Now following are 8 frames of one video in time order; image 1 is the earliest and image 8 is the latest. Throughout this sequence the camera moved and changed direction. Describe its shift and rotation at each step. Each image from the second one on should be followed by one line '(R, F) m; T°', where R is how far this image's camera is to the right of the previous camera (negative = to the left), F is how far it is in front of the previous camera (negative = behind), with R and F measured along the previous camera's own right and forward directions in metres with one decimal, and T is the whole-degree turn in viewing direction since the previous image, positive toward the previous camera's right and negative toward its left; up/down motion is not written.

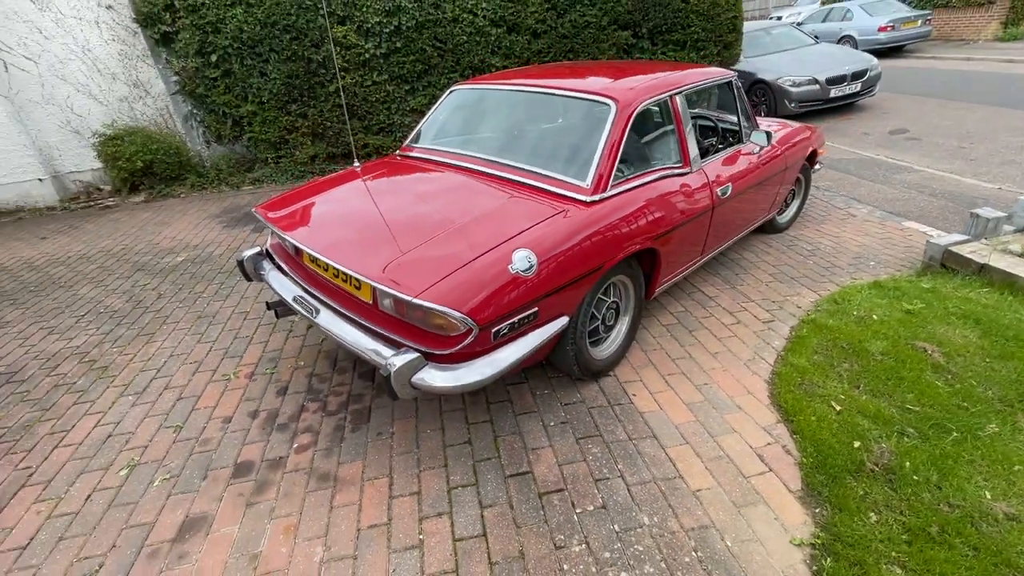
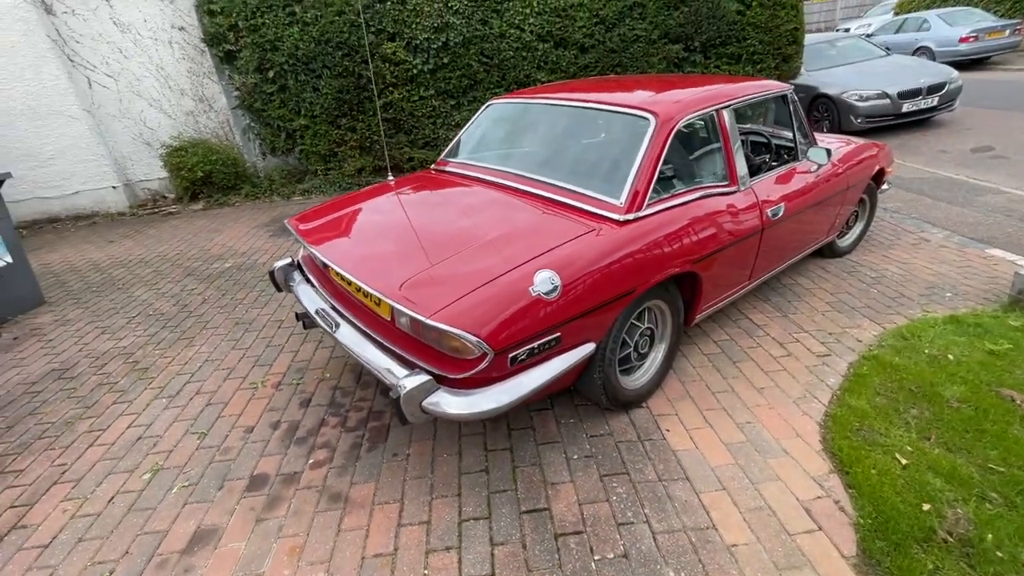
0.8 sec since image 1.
(+0.1, +0.1) m; -5°
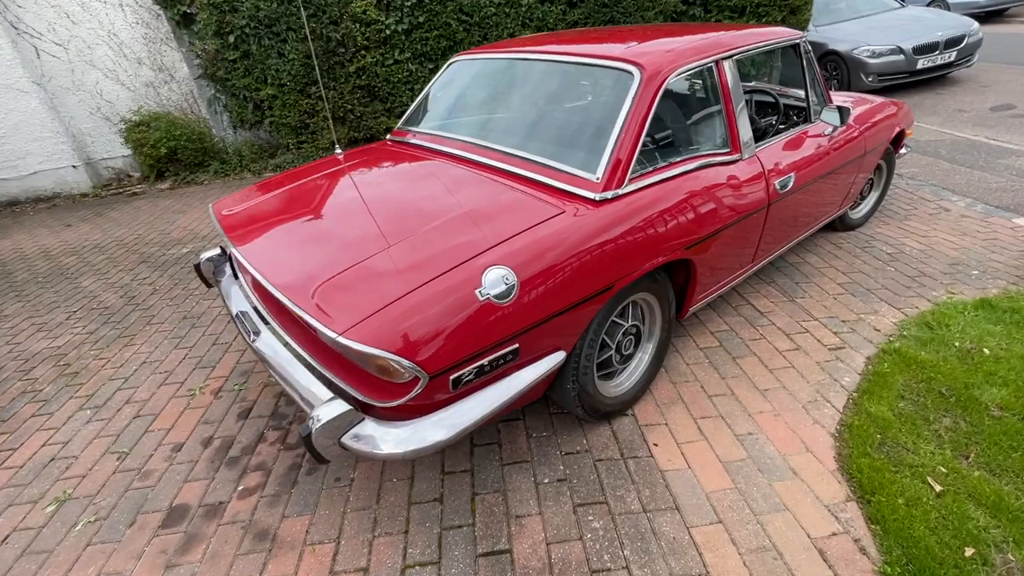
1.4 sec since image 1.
(+0.2, +0.5) m; 0°
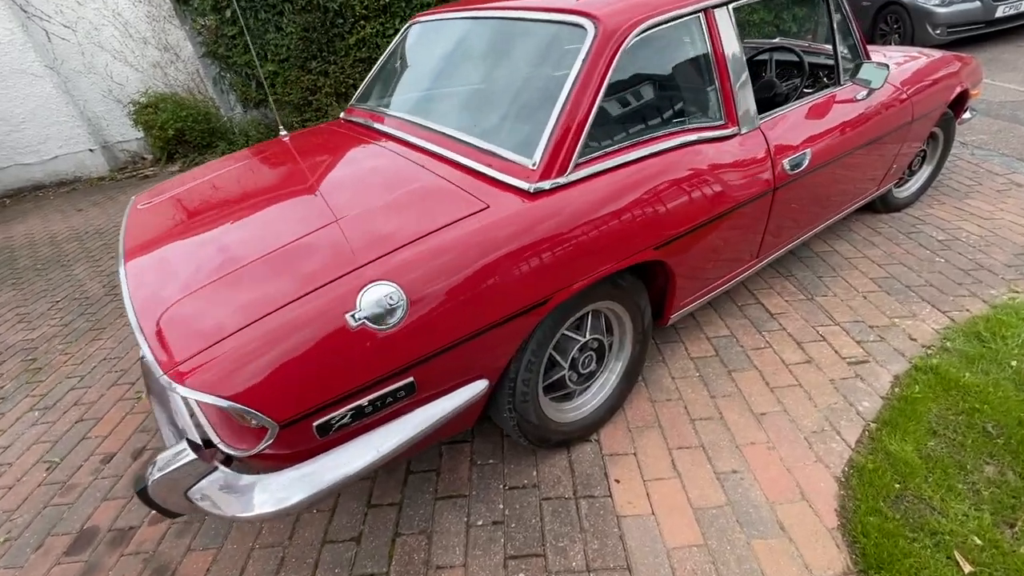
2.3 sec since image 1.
(+0.5, +0.4) m; -5°
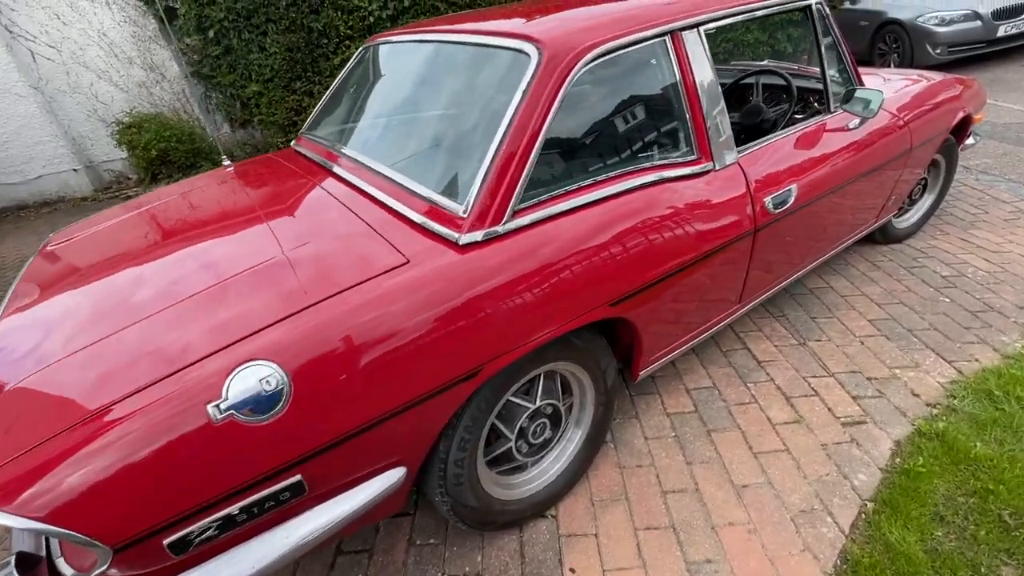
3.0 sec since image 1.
(+0.2, +0.3) m; 0°
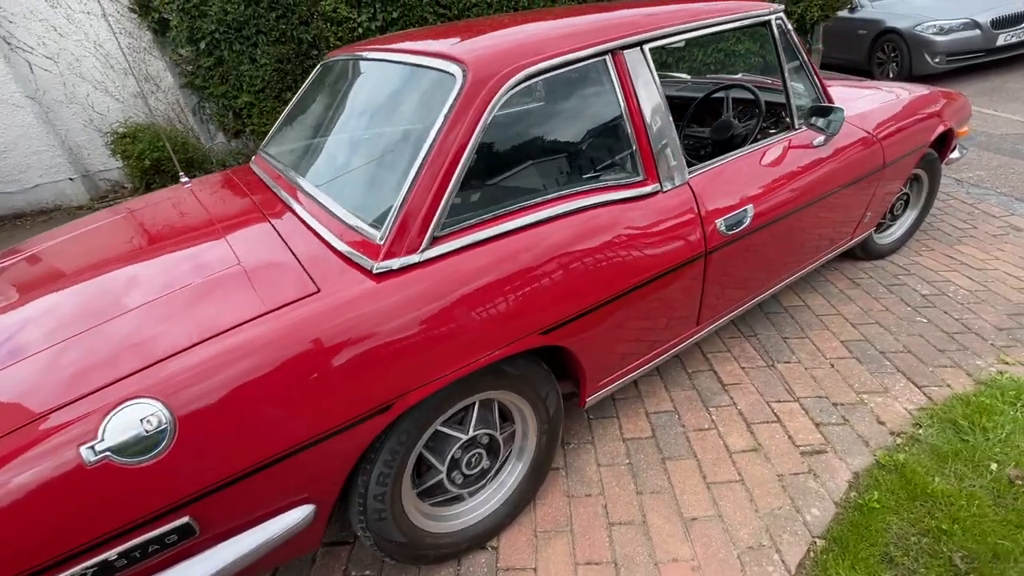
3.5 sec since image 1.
(+0.3, +0.1) m; -1°
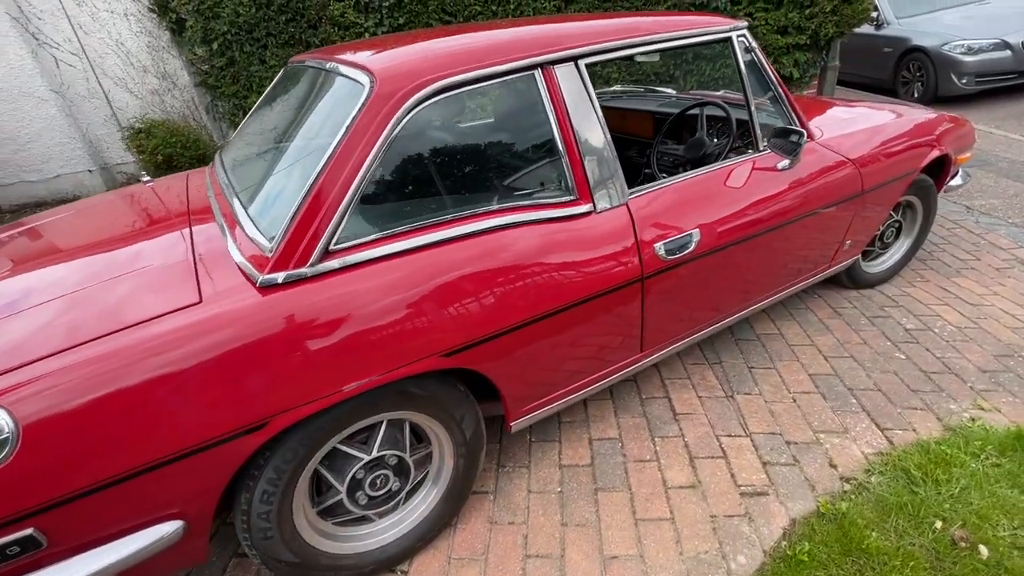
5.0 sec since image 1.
(+0.4, +0.1) m; -2°
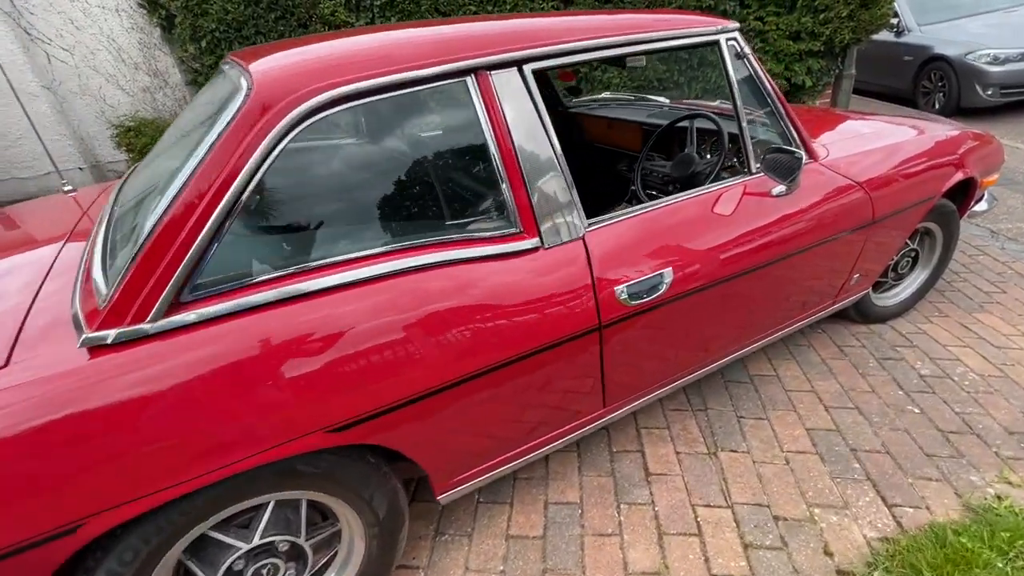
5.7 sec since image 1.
(+0.3, +0.3) m; -1°
